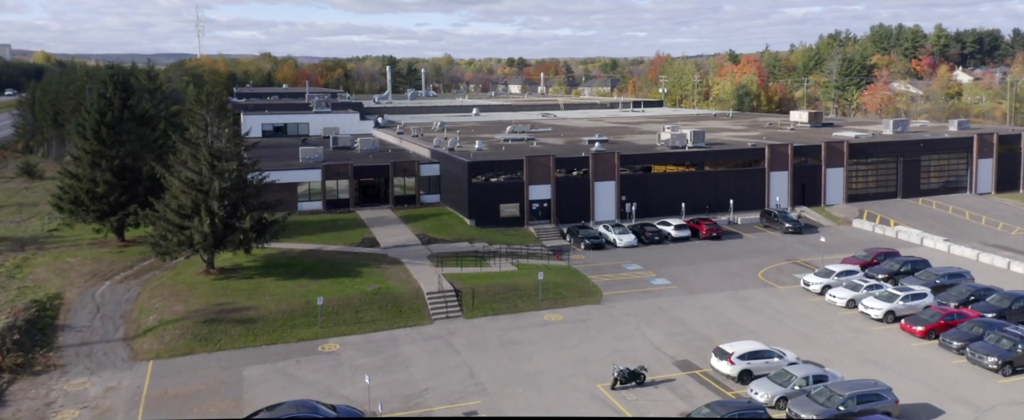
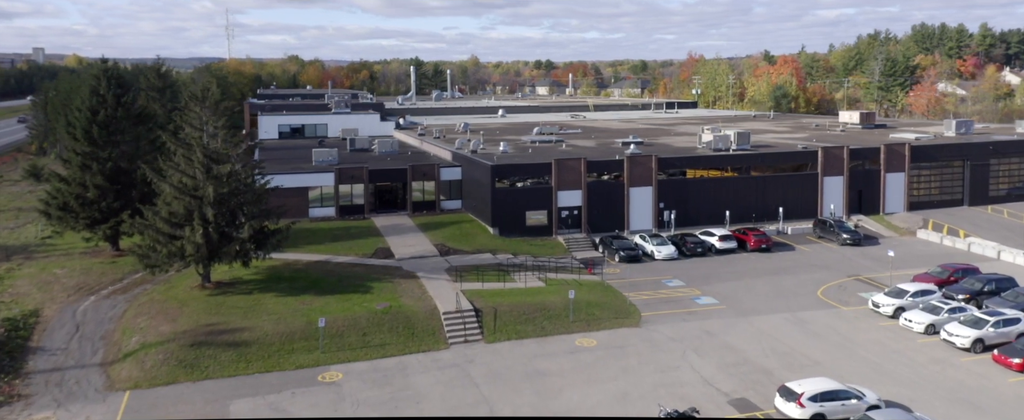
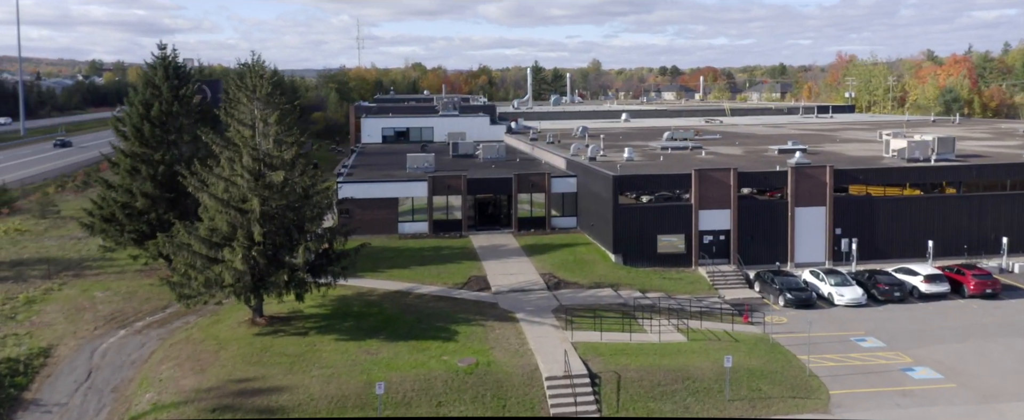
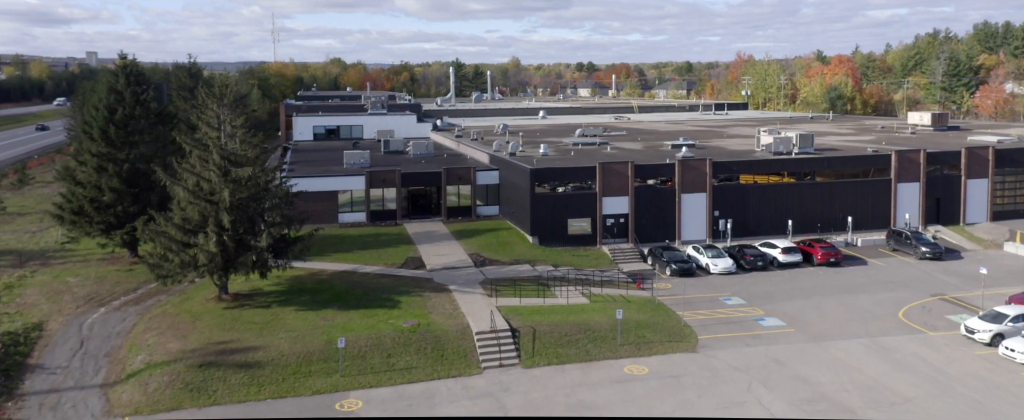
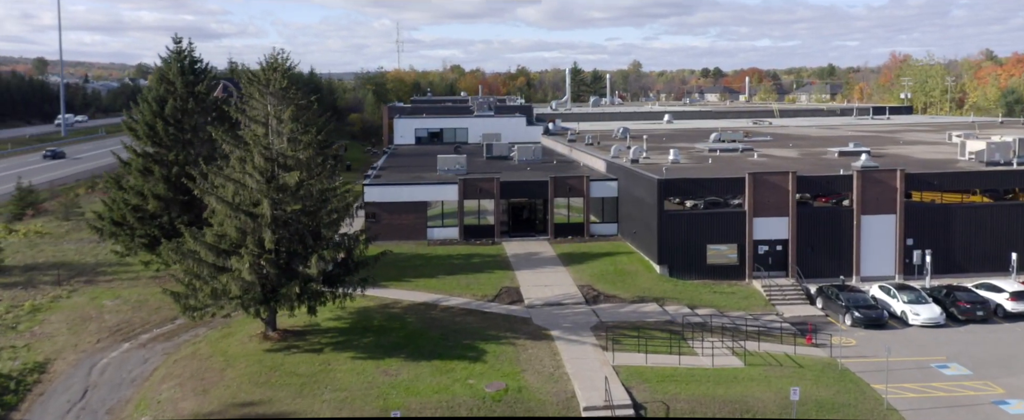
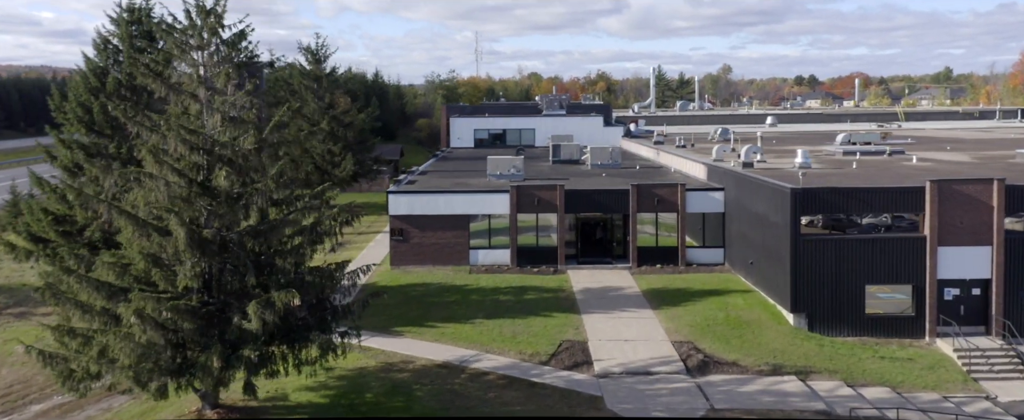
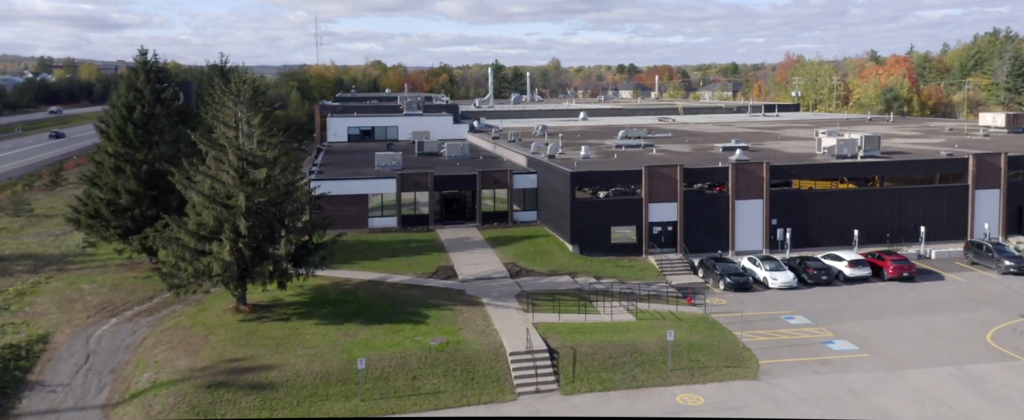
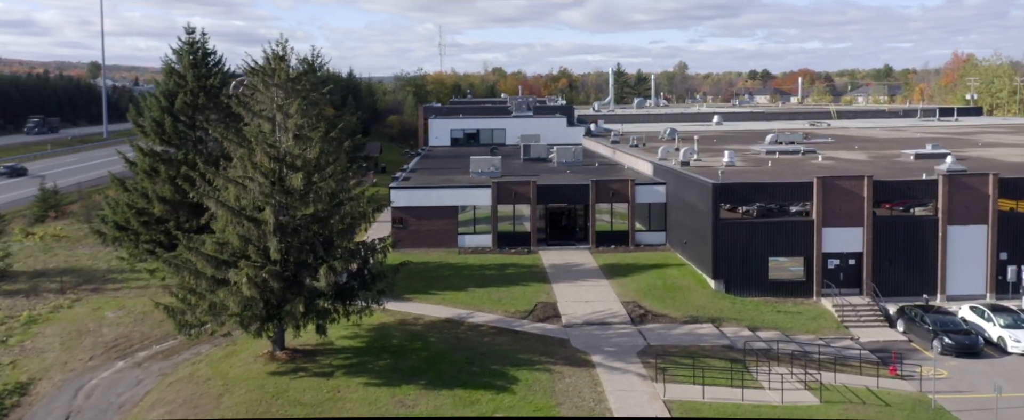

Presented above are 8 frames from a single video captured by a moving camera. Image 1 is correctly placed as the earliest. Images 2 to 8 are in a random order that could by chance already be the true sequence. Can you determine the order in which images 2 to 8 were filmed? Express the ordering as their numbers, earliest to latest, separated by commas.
2, 4, 7, 3, 5, 8, 6
